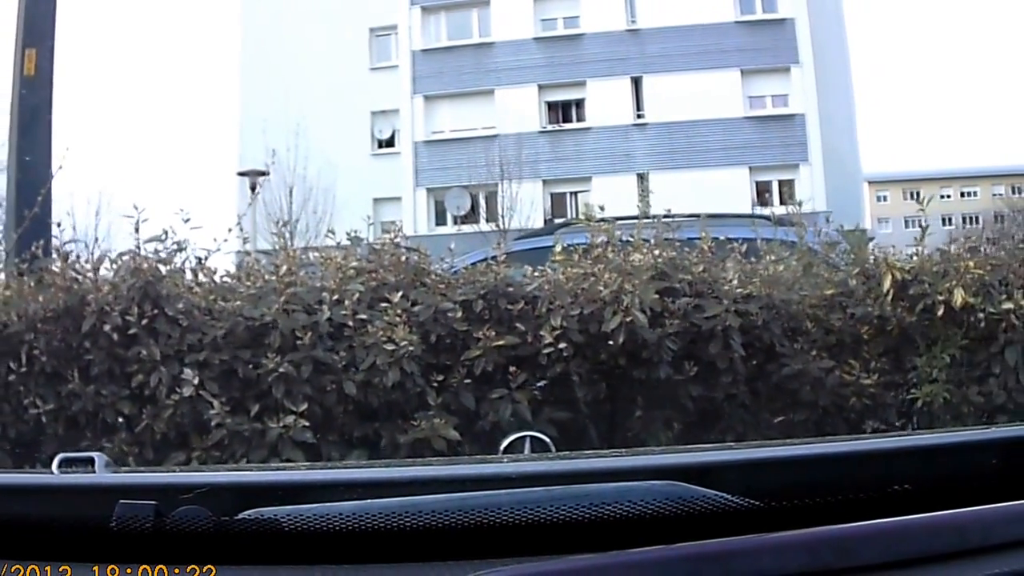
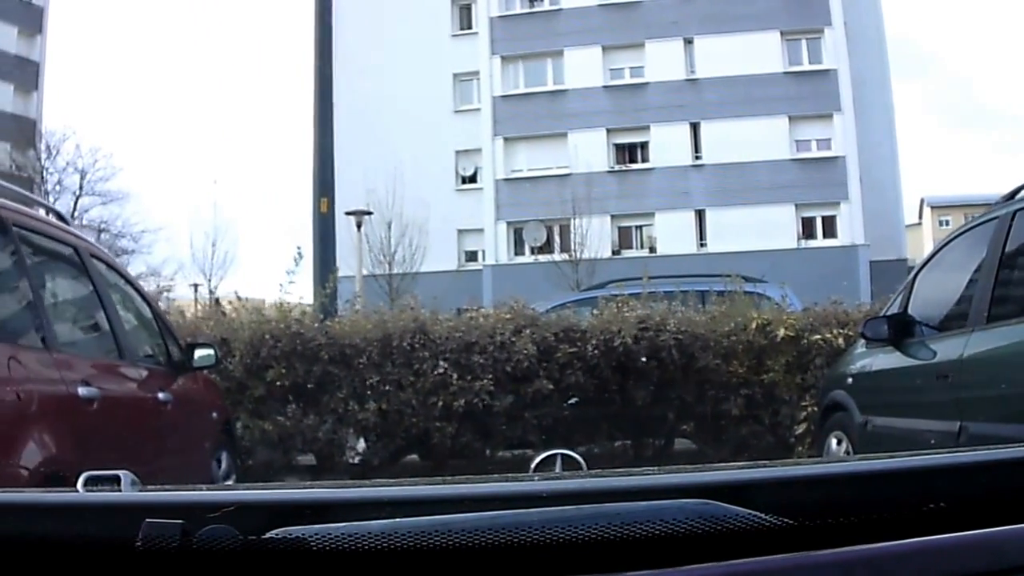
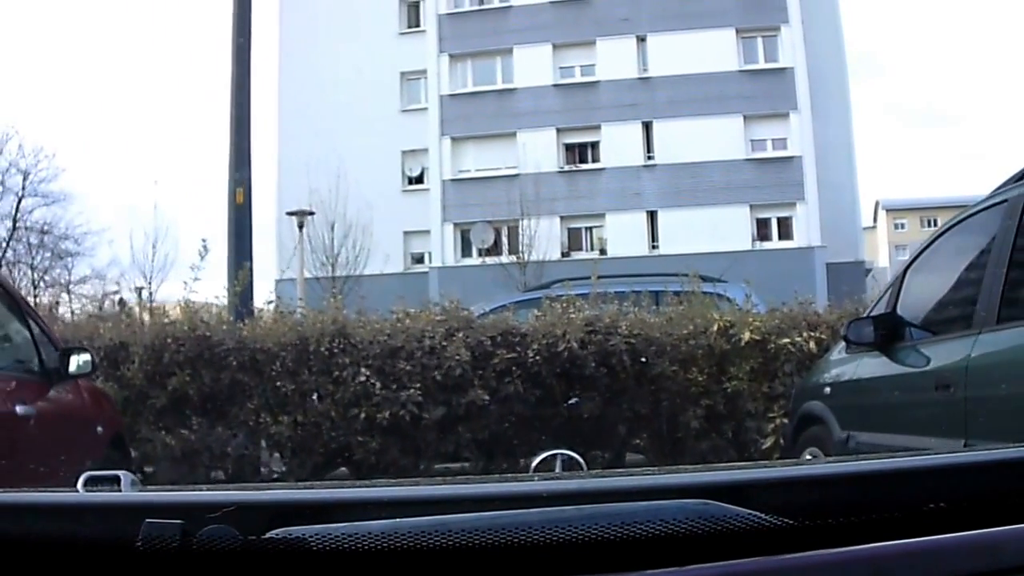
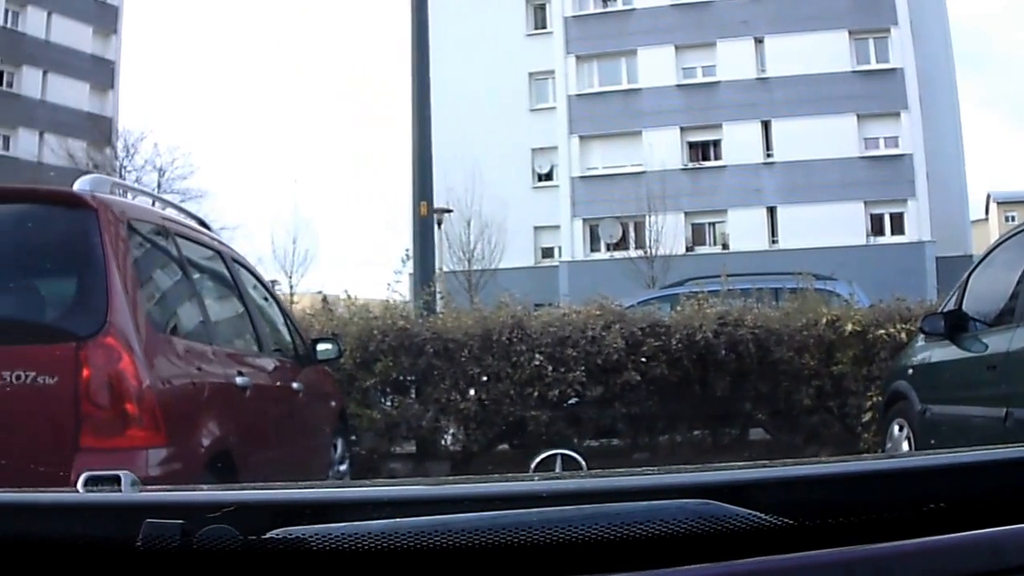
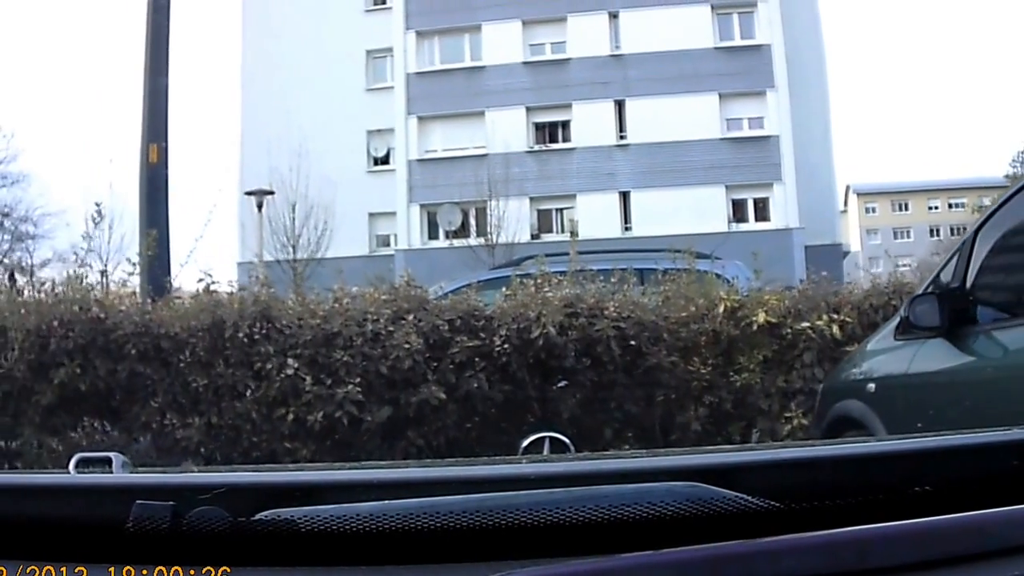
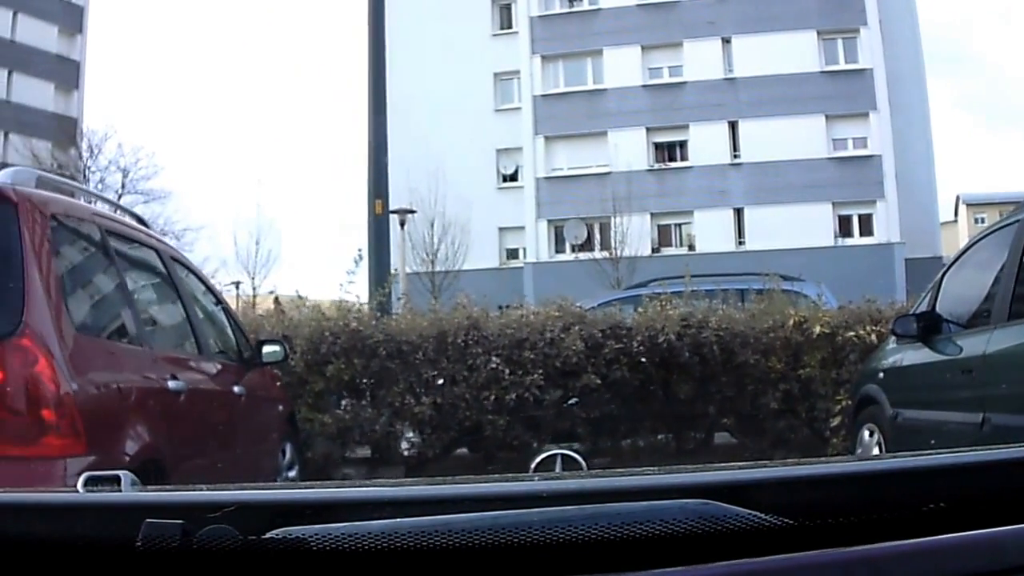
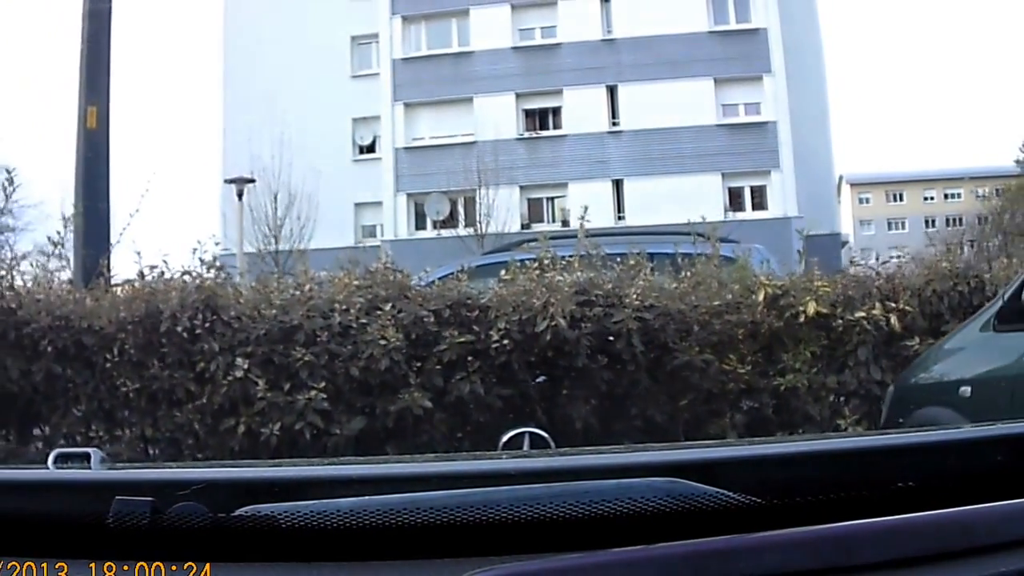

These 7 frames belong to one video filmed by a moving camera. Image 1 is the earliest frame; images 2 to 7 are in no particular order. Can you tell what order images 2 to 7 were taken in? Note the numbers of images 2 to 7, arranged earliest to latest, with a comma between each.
7, 5, 3, 2, 6, 4
